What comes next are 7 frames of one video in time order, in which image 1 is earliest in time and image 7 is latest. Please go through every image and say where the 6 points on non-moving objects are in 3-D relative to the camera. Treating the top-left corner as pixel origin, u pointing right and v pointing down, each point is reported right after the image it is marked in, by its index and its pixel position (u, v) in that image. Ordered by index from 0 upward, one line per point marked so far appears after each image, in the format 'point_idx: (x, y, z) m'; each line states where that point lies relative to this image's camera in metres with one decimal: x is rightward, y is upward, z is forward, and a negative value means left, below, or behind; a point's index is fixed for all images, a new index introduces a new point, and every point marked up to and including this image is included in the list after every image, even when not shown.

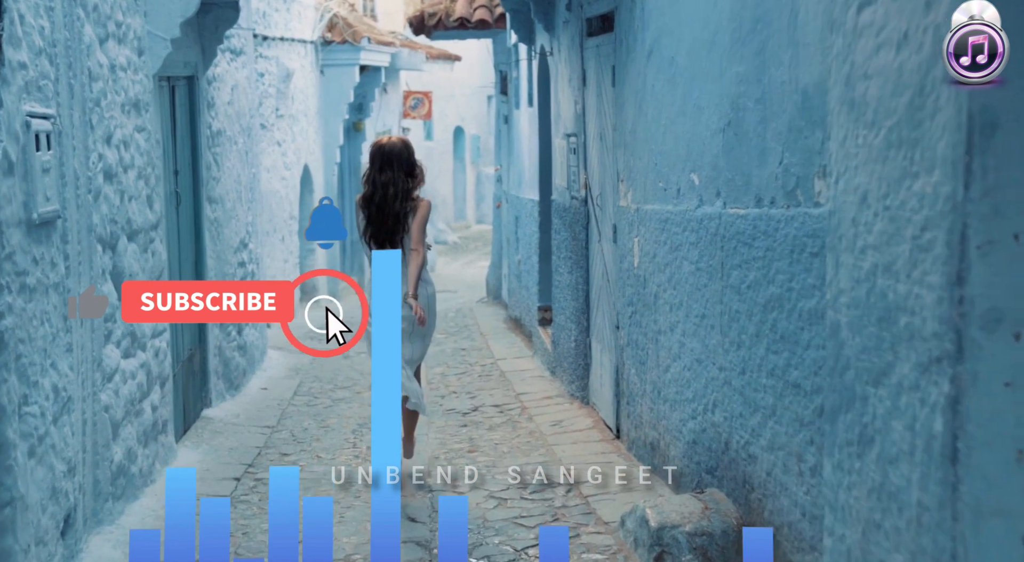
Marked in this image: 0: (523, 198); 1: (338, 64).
0: (+0.1, +0.8, +13.7) m
1: (-2.3, +2.9, +19.1) m
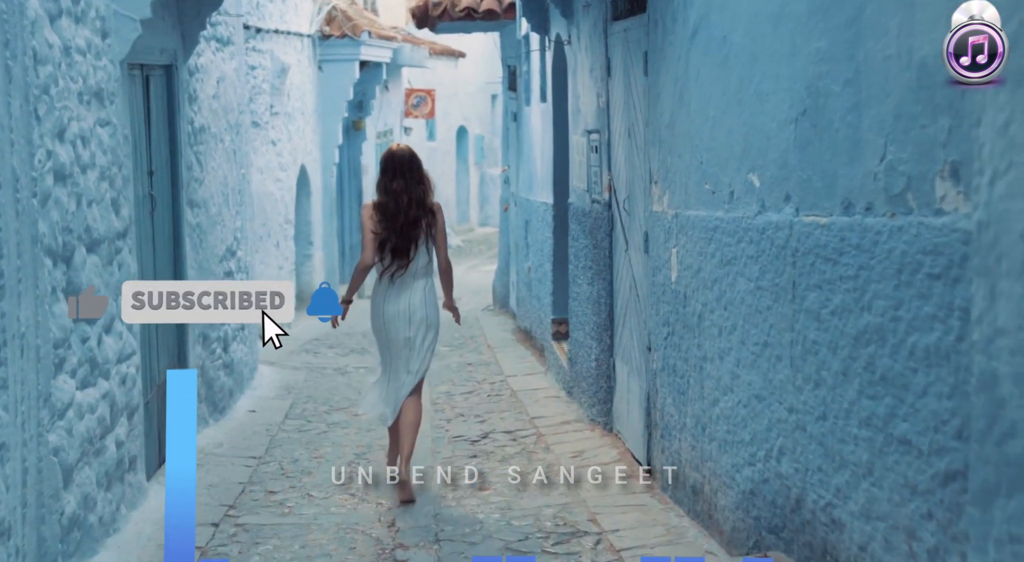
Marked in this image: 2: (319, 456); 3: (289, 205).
0: (+0.2, +0.7, +12.7) m
1: (-2.2, +2.8, +18.2) m
2: (-1.1, -1.0, +8.4) m
3: (-2.5, +0.8, +16.0) m
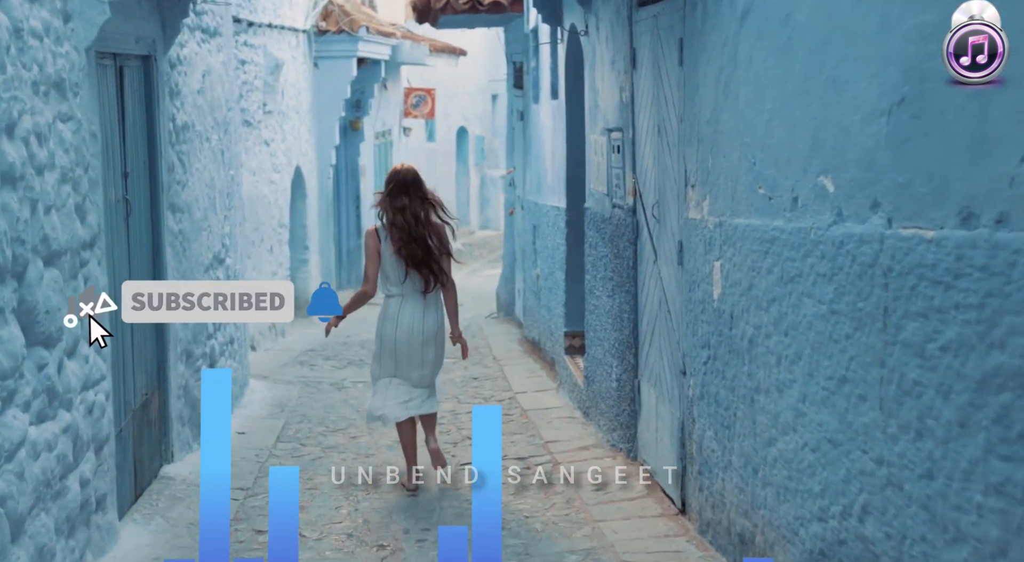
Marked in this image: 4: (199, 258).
0: (+0.3, +0.6, +12.0) m
1: (-2.2, +2.7, +17.4) m
2: (-1.1, -1.1, +7.6) m
3: (-2.4, +0.8, +15.2) m
4: (-1.9, +0.1, +8.8) m
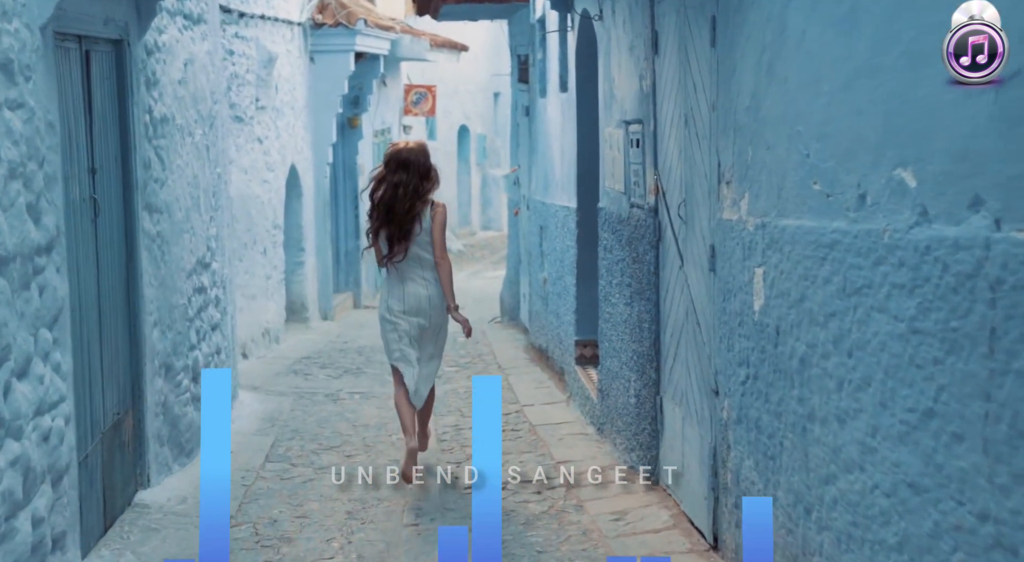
0: (+0.3, +0.6, +11.3) m
1: (-2.1, +2.7, +16.7) m
2: (-1.0, -1.1, +7.0) m
3: (-2.4, +0.7, +14.5) m
4: (-1.9, +0.1, +8.1) m
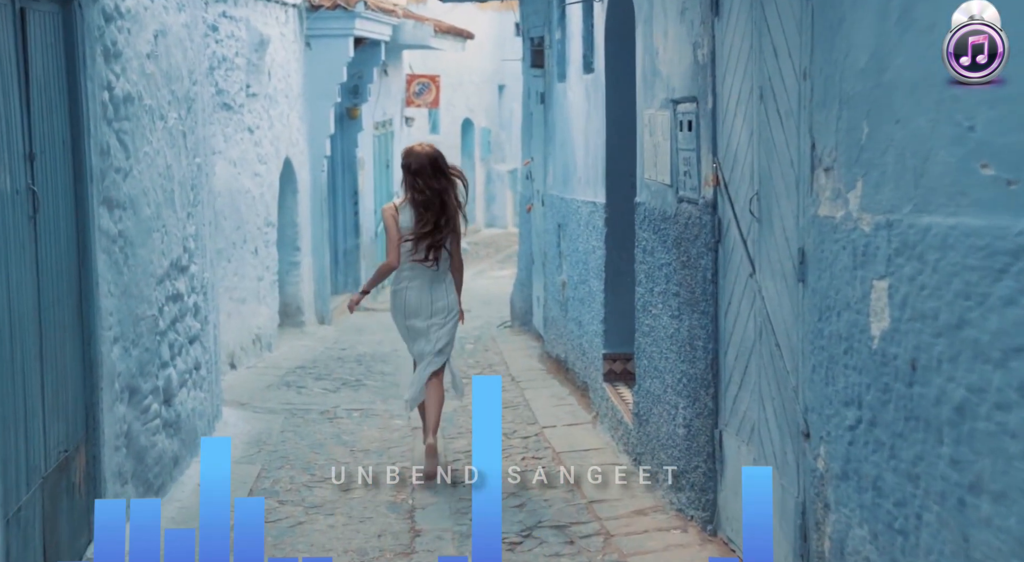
0: (+0.4, +0.6, +10.1) m
1: (-2.0, +2.7, +15.6) m
2: (-0.9, -1.2, +5.8) m
3: (-2.3, +0.7, +13.4) m
4: (-1.7, +0.1, +6.9) m
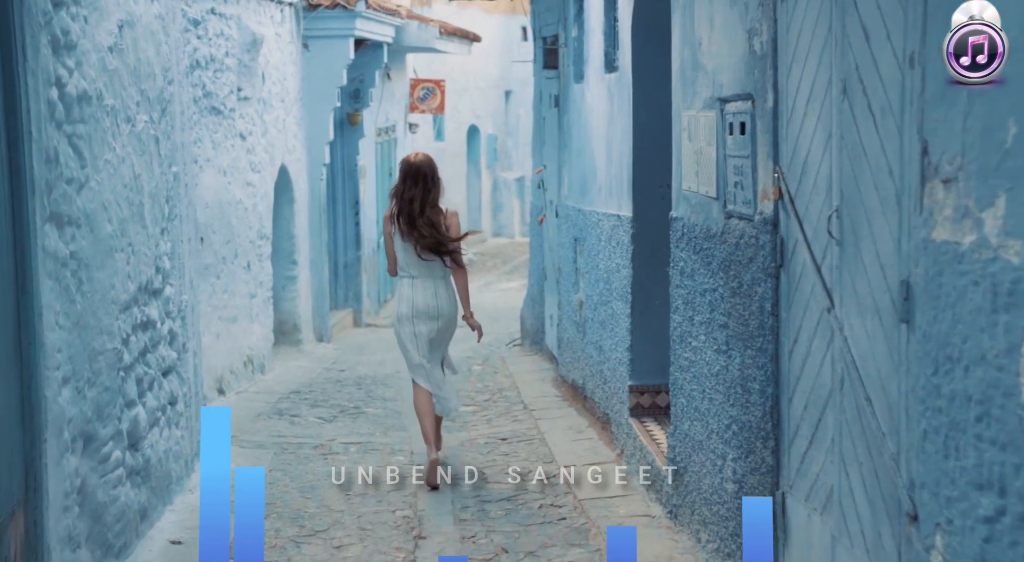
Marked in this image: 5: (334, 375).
0: (+0.5, +0.5, +9.2) m
1: (-1.9, +2.5, +14.7) m
2: (-0.8, -1.3, +4.9) m
3: (-2.2, +0.6, +12.5) m
4: (-1.7, 0.0, +6.0) m
5: (-1.5, -0.8, +12.5) m
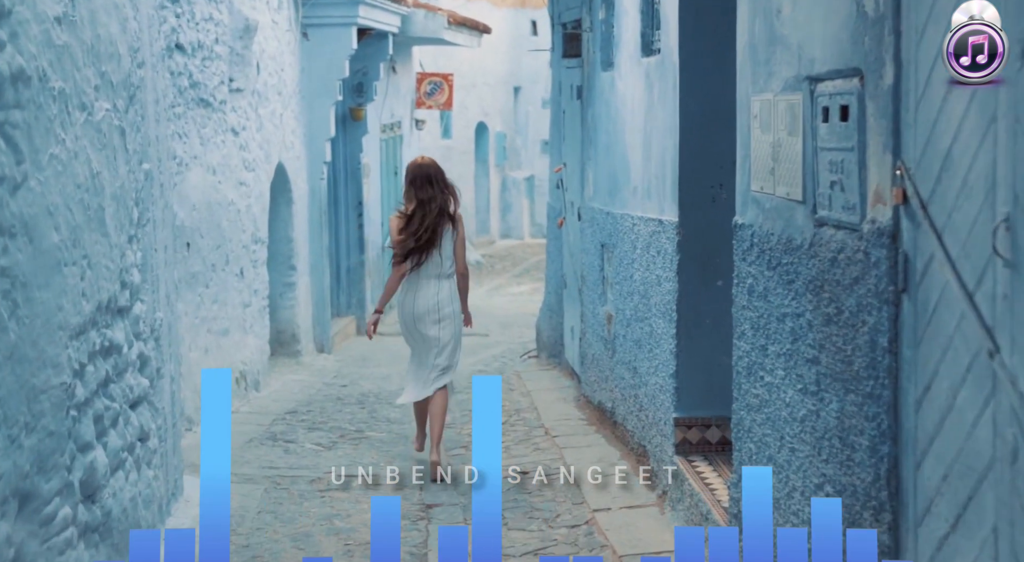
0: (+0.6, +0.4, +8.1) m
1: (-1.7, +2.4, +13.6) m
2: (-0.7, -1.3, +3.8) m
3: (-2.0, +0.5, +11.4) m
4: (-1.5, -0.1, +4.9) m
5: (-1.4, -0.9, +11.4) m
